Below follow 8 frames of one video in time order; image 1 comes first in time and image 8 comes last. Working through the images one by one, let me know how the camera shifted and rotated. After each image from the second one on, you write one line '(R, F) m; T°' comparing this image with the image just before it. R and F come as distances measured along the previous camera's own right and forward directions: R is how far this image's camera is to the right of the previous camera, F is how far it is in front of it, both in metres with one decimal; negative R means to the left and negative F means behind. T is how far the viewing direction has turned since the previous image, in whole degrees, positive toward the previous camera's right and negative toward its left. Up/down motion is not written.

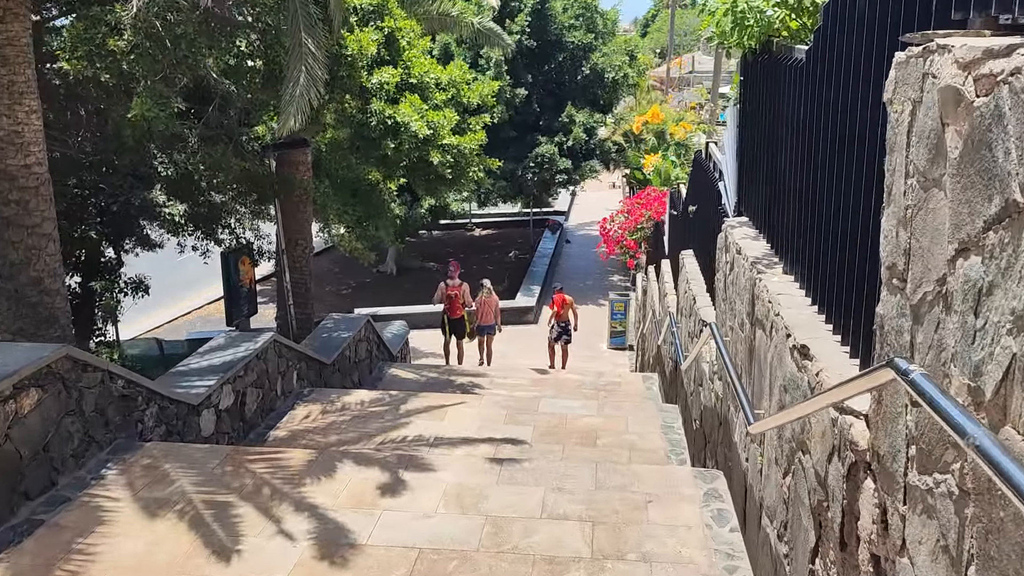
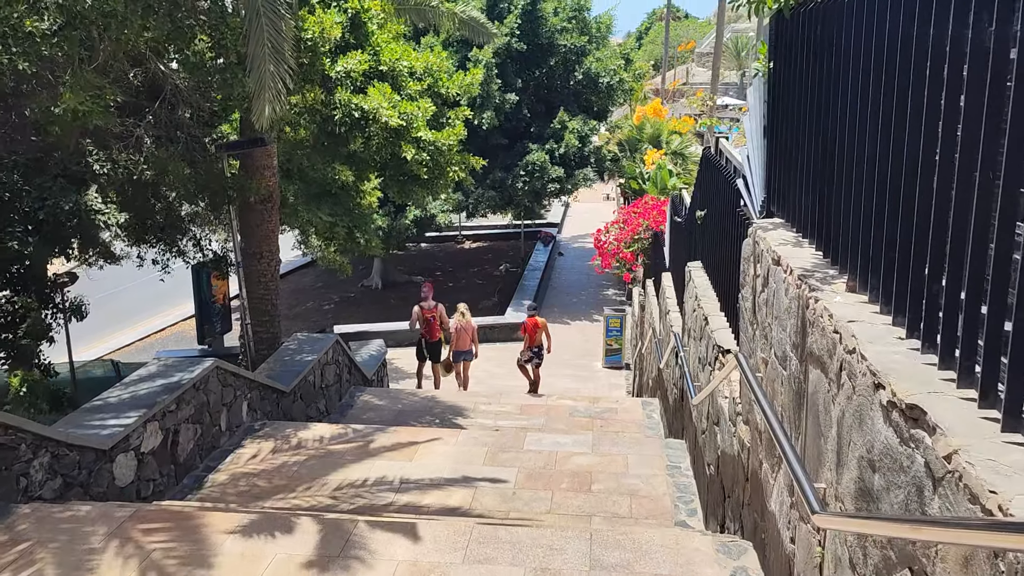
(+0.1, +1.0) m; 0°
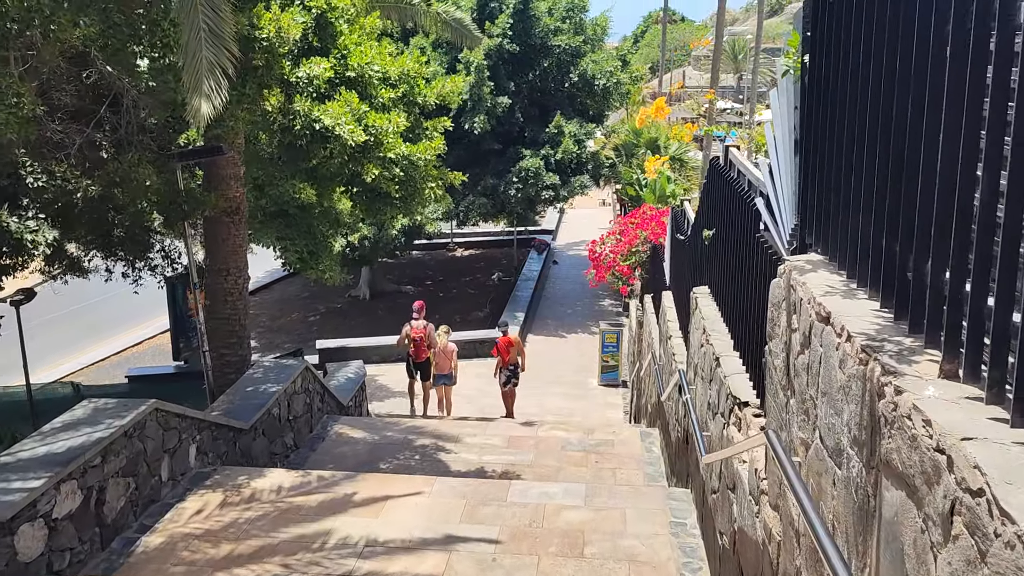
(+0.1, +0.8) m; 0°
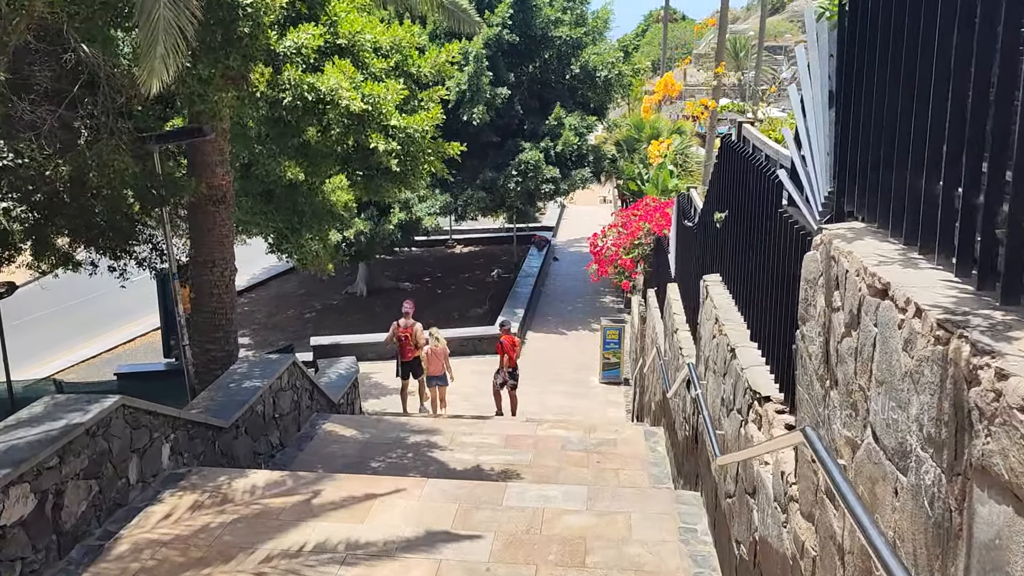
(0.0, +0.4) m; 0°
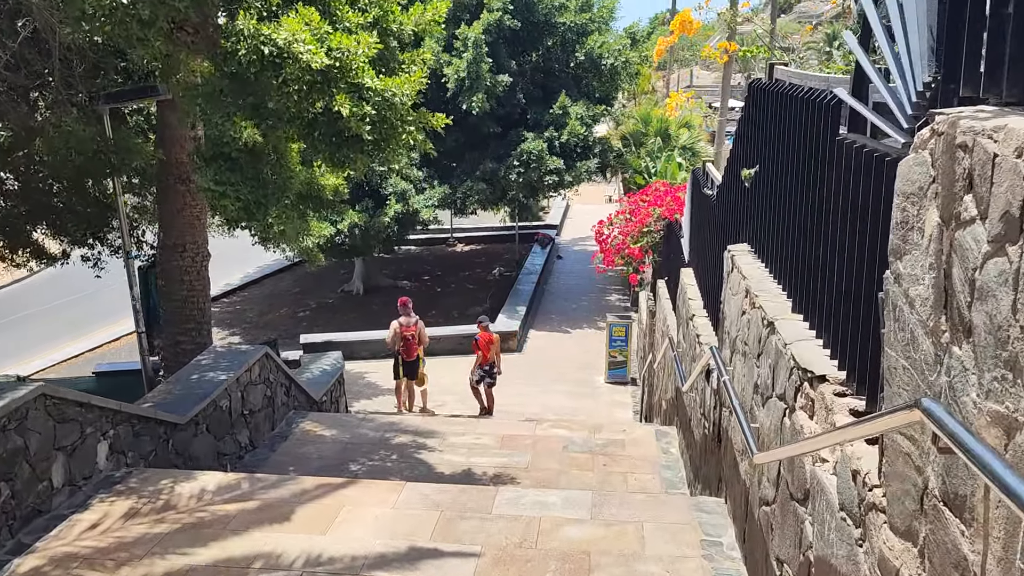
(+0.1, +0.8) m; 0°
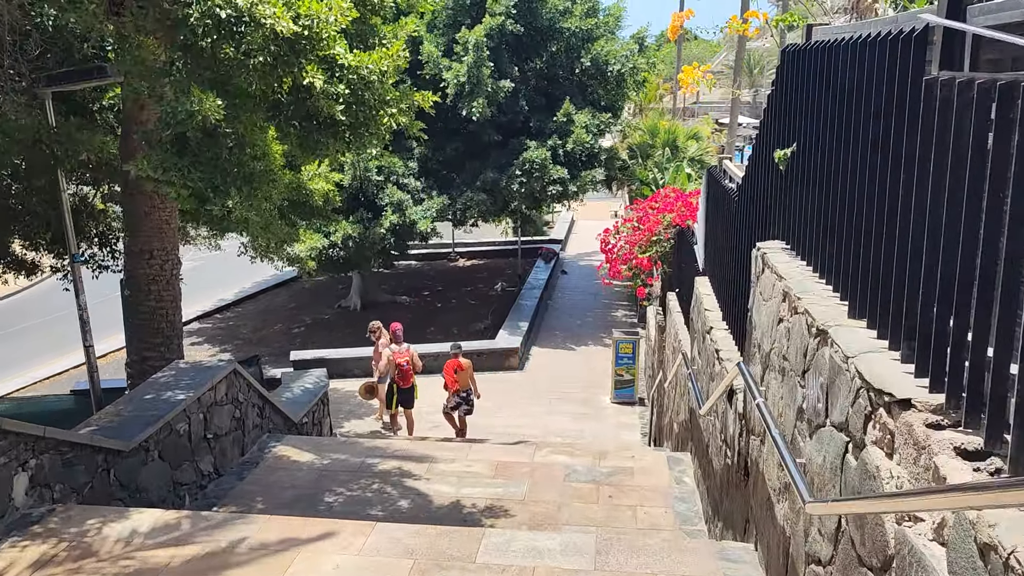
(+0.1, +0.7) m; 0°
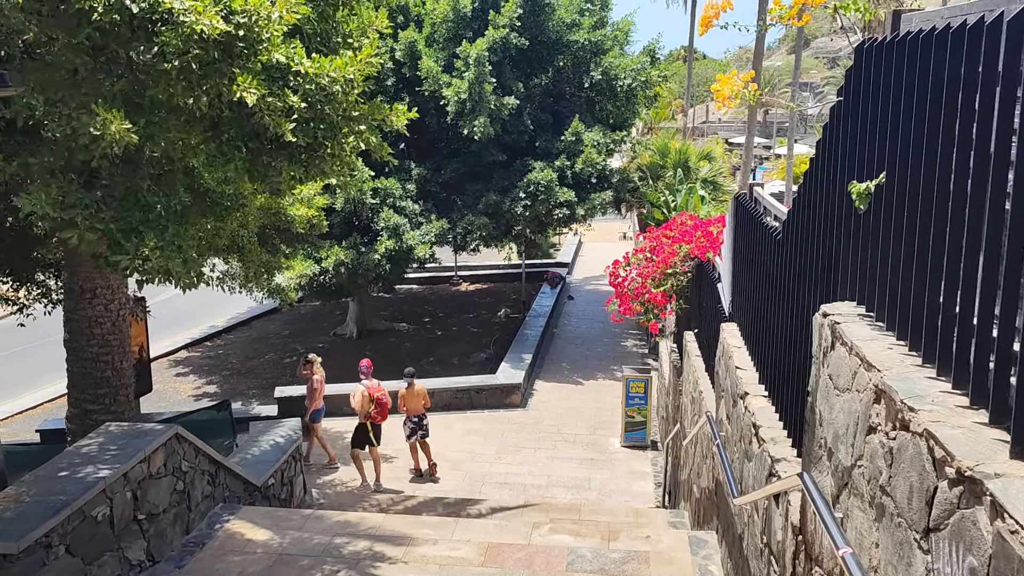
(+0.1, +1.0) m; 0°
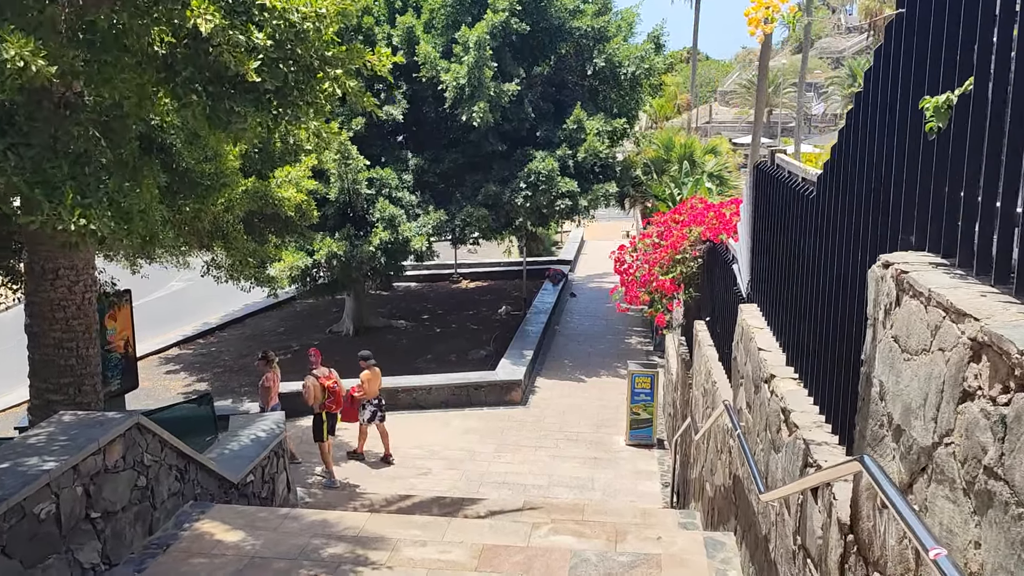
(0.0, +0.5) m; 0°
